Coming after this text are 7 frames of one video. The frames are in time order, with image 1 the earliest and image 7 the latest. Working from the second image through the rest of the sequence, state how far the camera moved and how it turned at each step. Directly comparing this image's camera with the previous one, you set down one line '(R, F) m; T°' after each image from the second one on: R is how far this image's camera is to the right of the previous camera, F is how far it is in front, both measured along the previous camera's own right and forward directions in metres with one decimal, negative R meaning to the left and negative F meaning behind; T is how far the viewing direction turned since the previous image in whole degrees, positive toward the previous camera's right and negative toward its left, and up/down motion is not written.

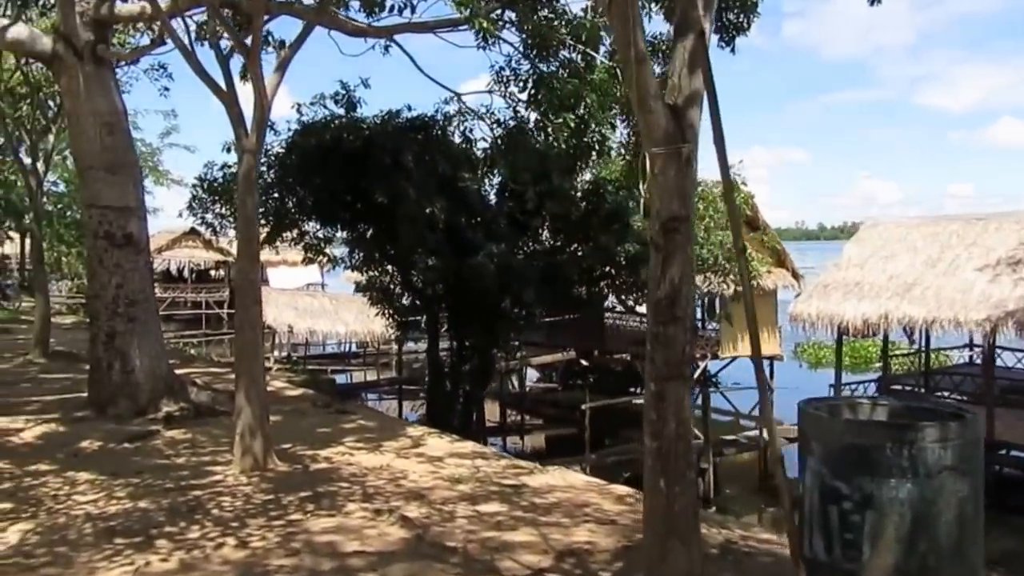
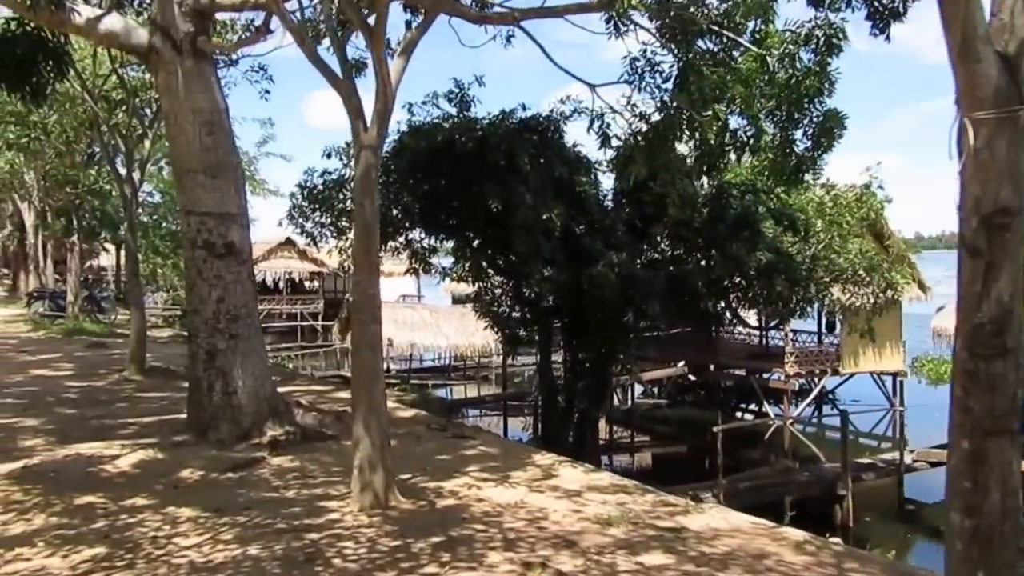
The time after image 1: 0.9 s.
(-0.3, +0.8) m; -4°
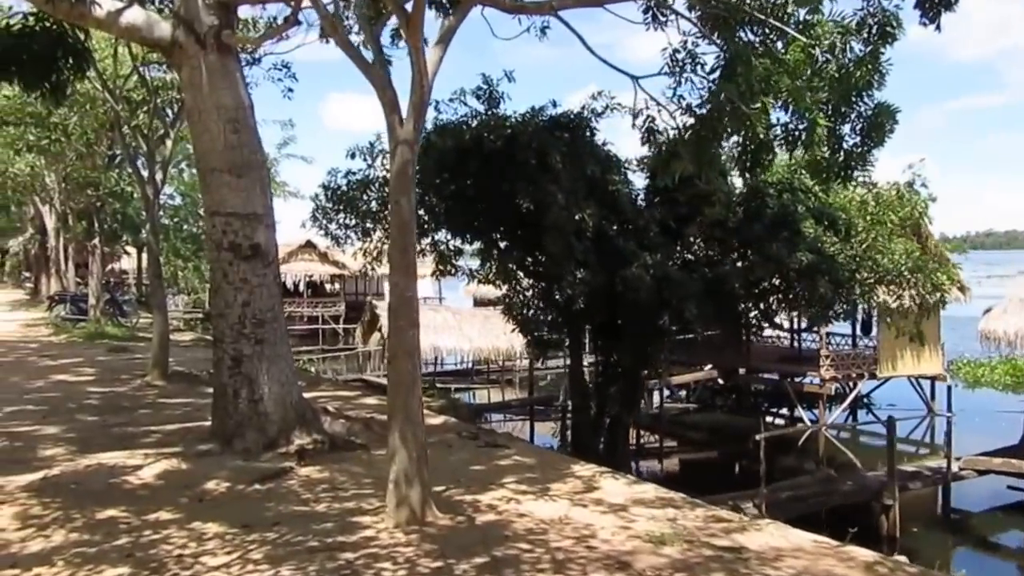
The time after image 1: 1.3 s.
(-0.1, +0.3) m; -1°
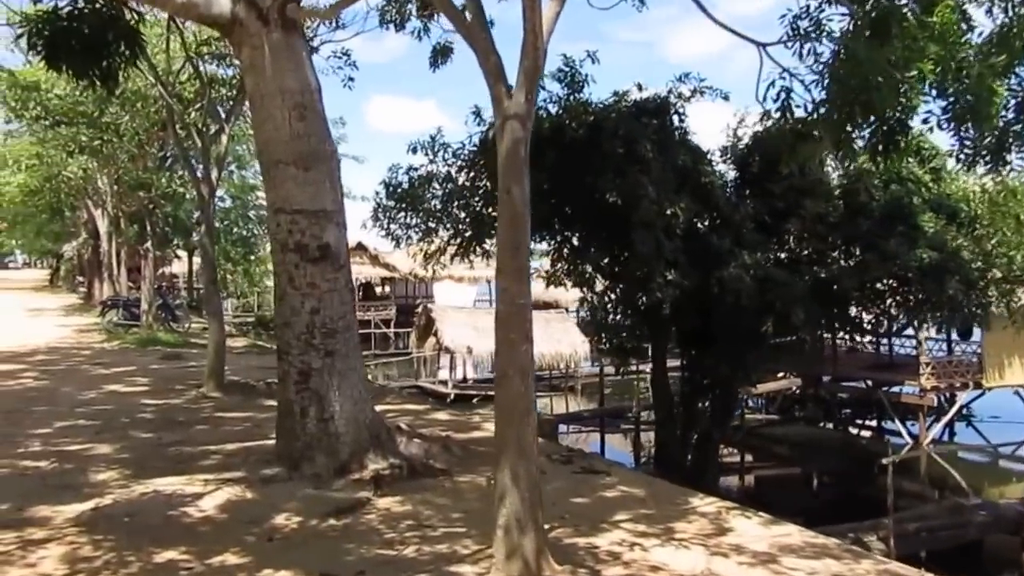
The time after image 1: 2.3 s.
(-0.3, +0.9) m; -2°
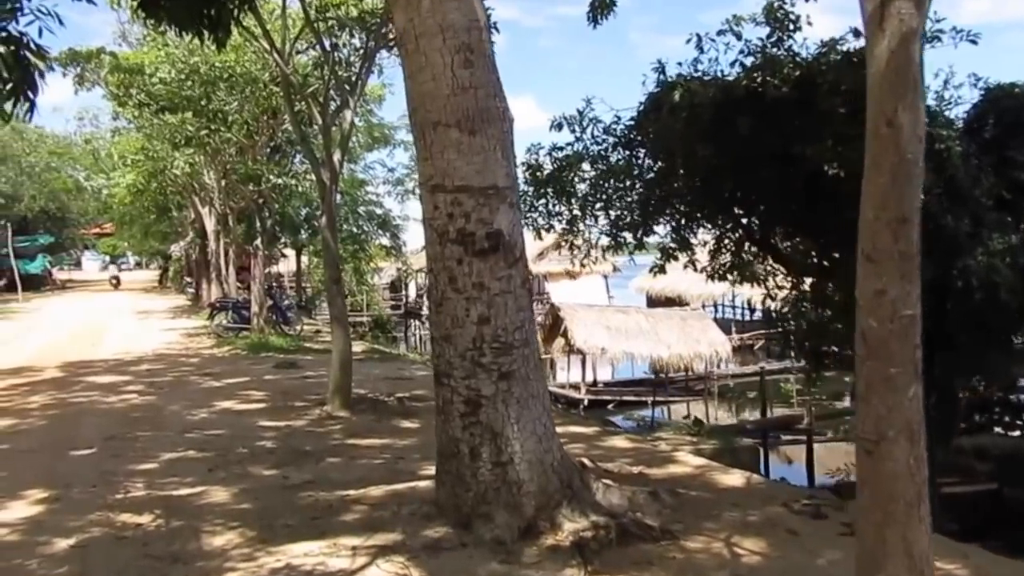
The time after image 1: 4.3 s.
(-0.6, +1.8) m; -4°
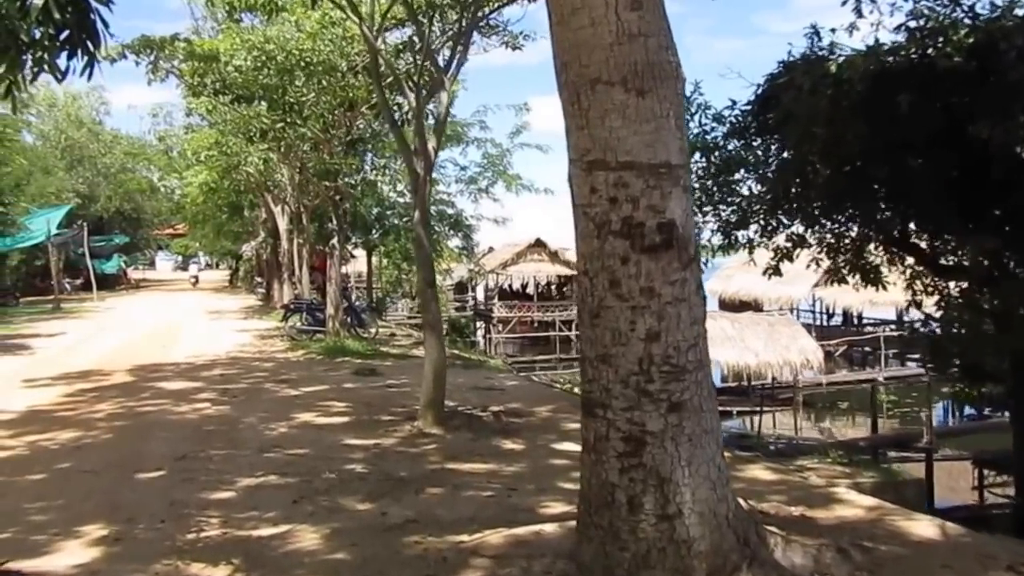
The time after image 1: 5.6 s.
(-0.3, +1.1) m; -3°
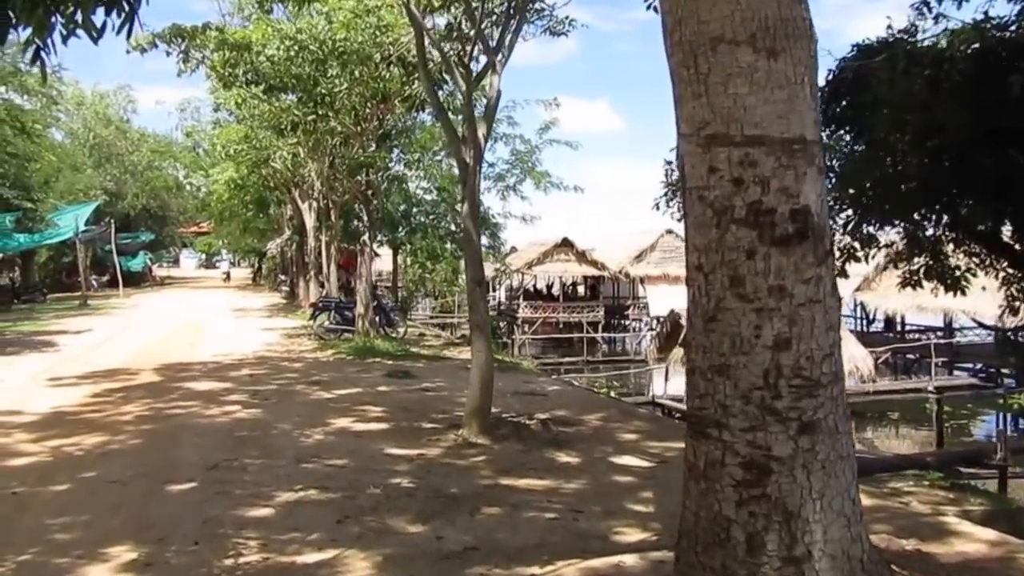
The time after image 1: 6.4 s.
(-0.2, +0.7) m; -1°
